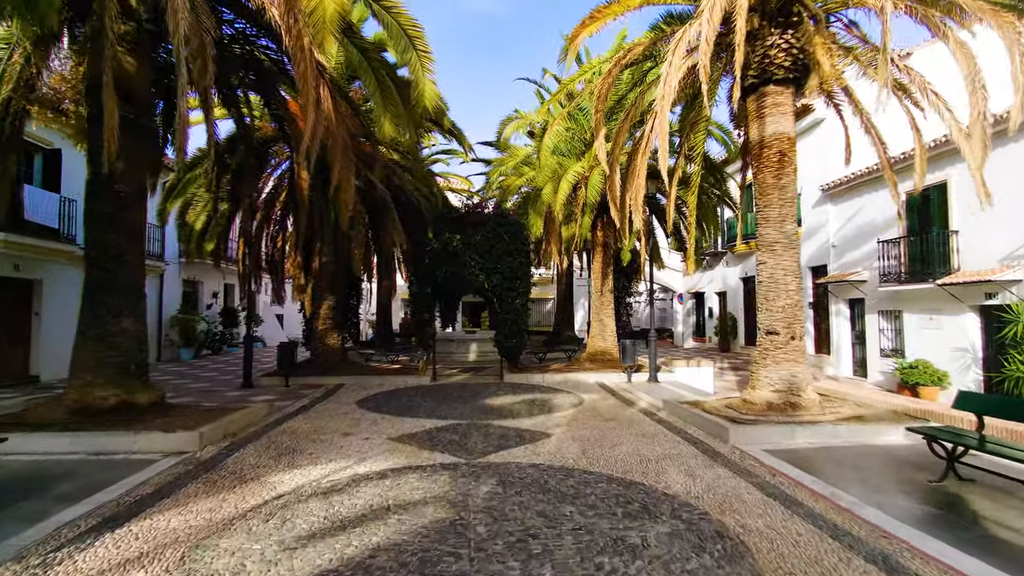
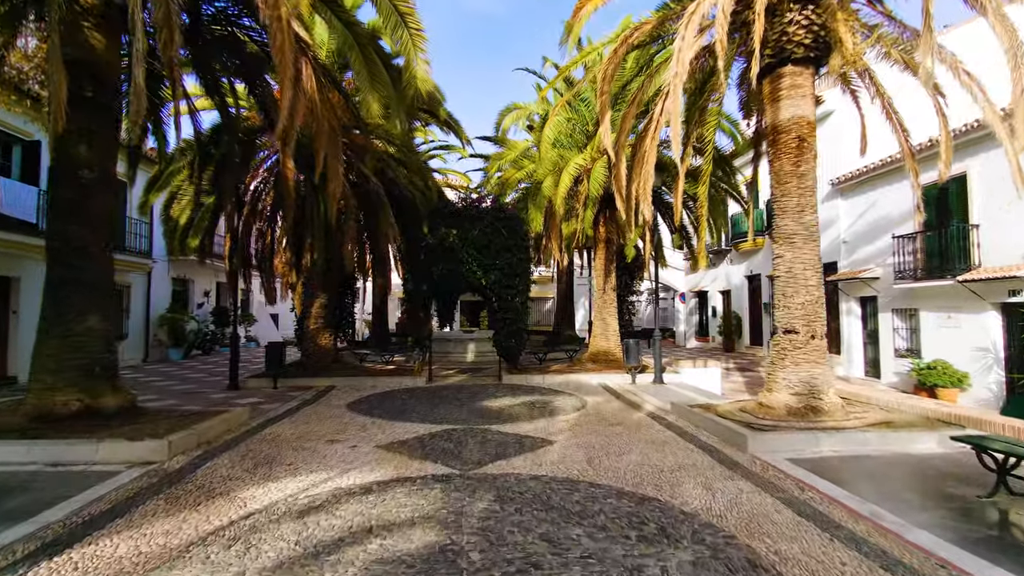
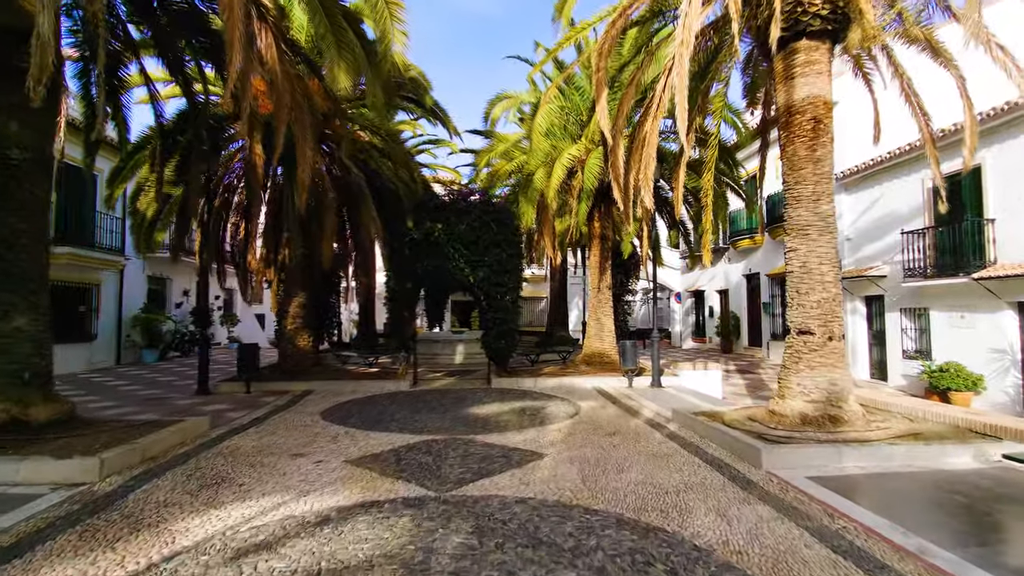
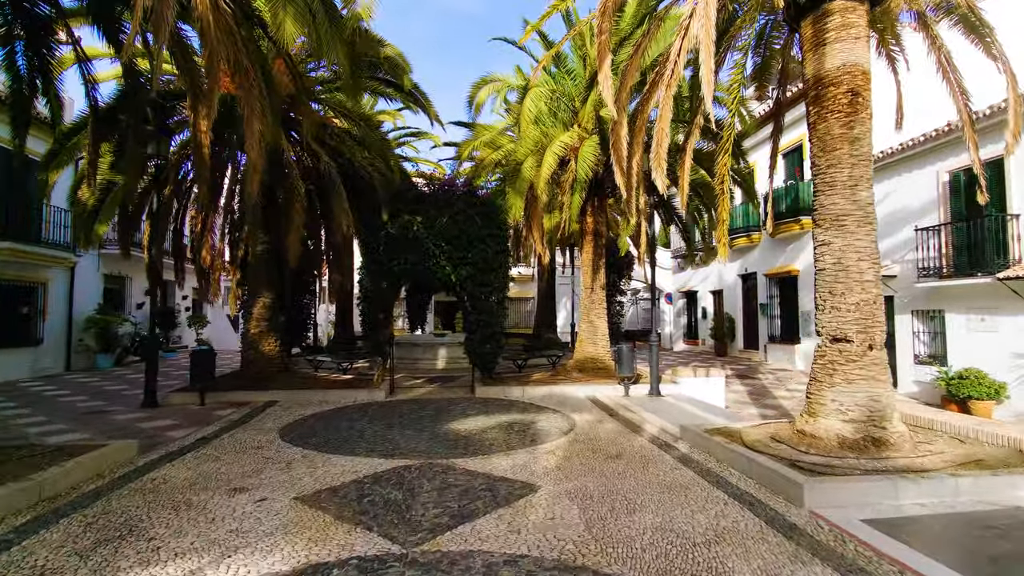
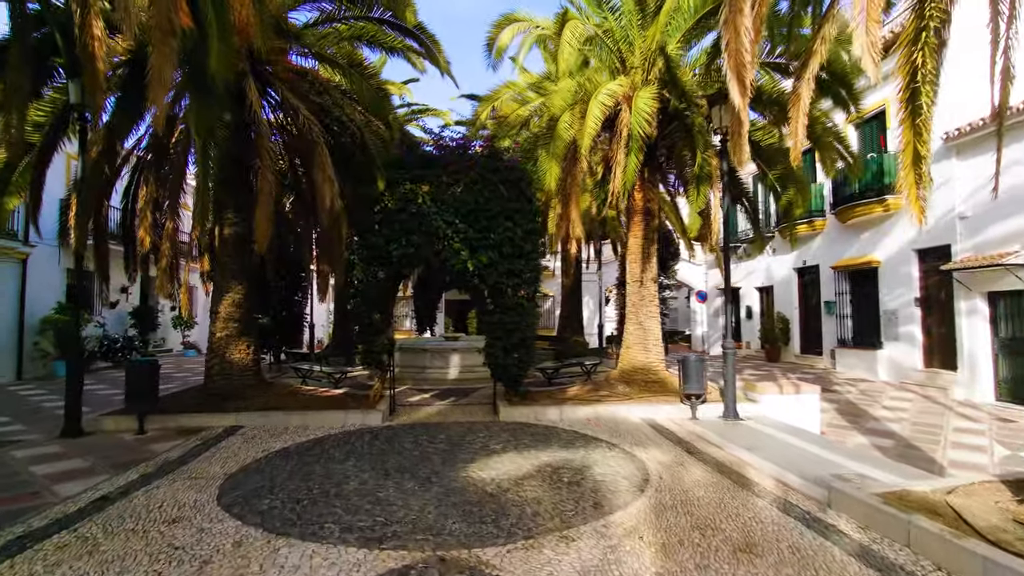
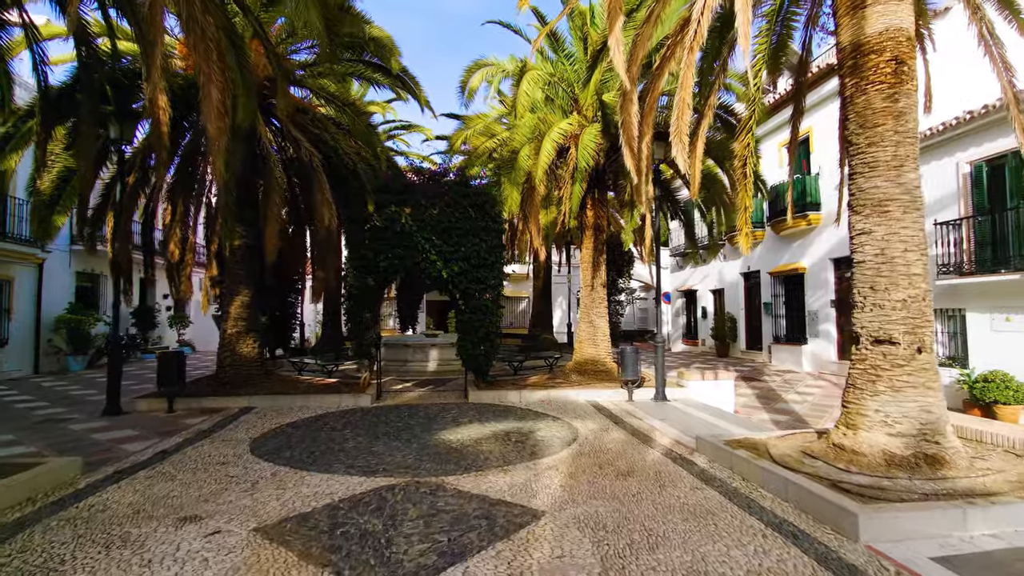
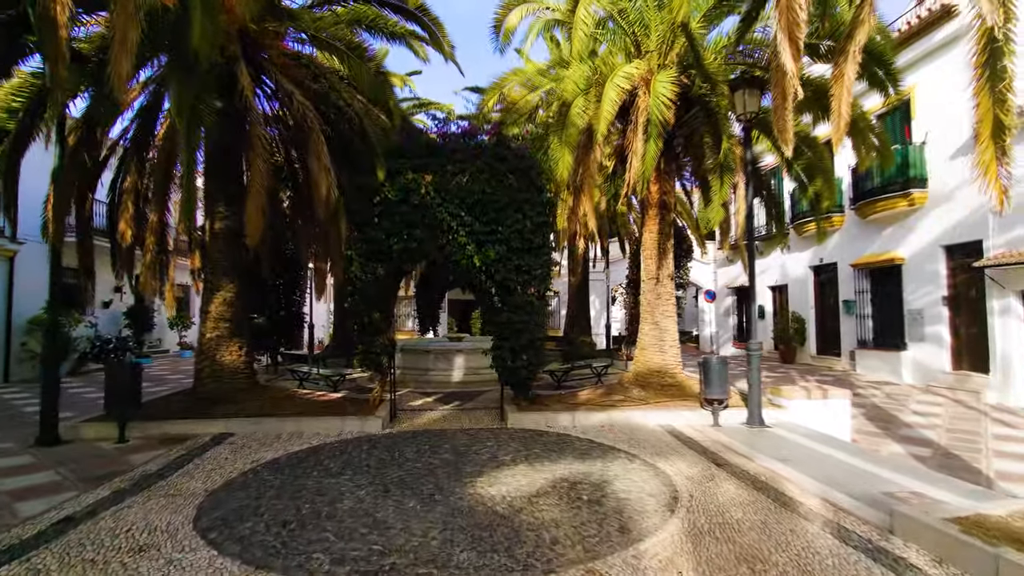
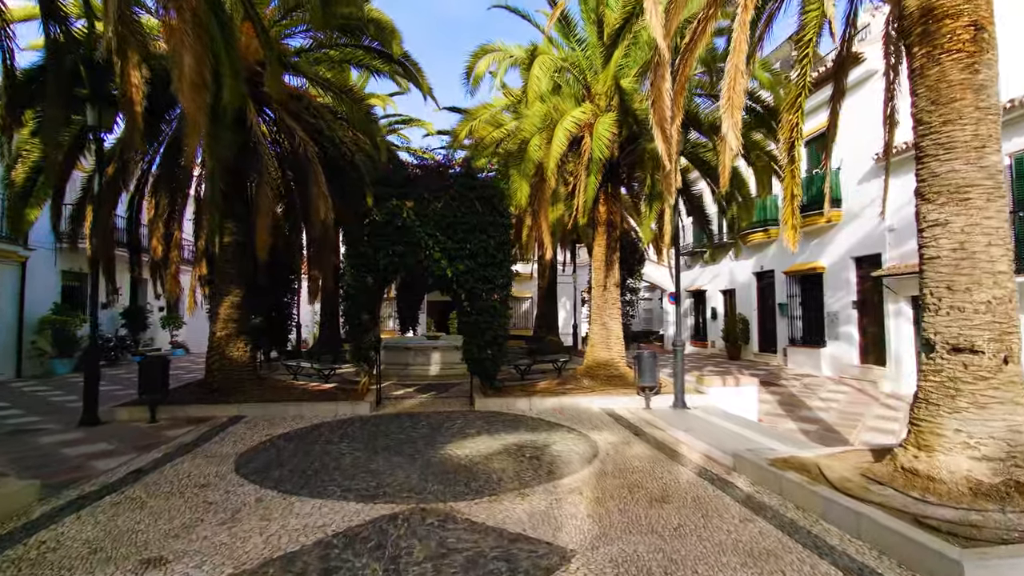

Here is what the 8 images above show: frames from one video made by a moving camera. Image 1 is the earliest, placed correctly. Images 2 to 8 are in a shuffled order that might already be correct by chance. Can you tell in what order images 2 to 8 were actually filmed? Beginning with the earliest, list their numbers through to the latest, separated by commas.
2, 3, 4, 6, 8, 5, 7
